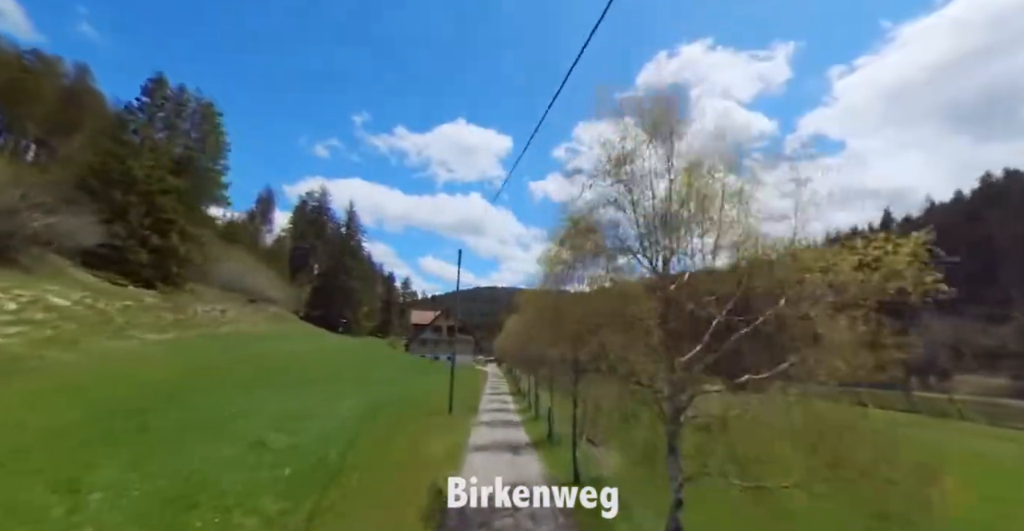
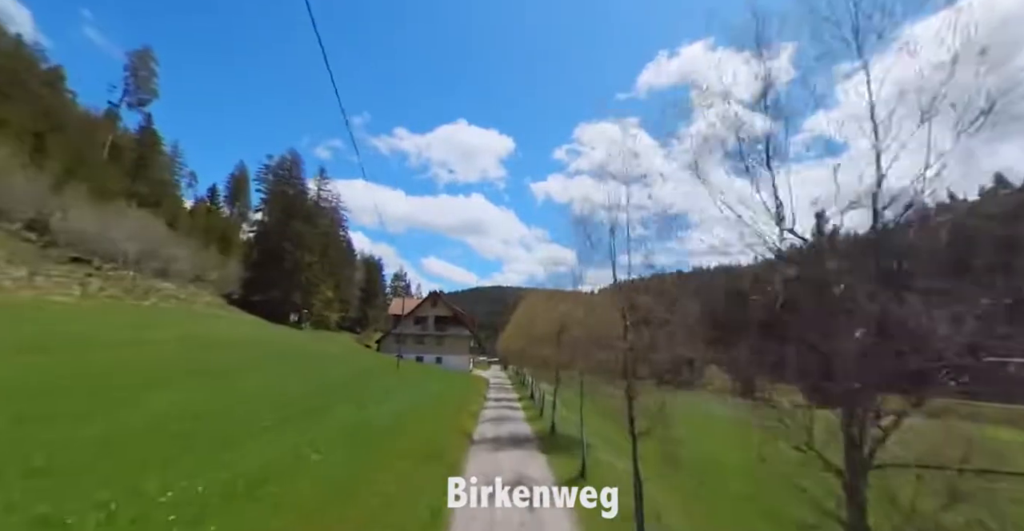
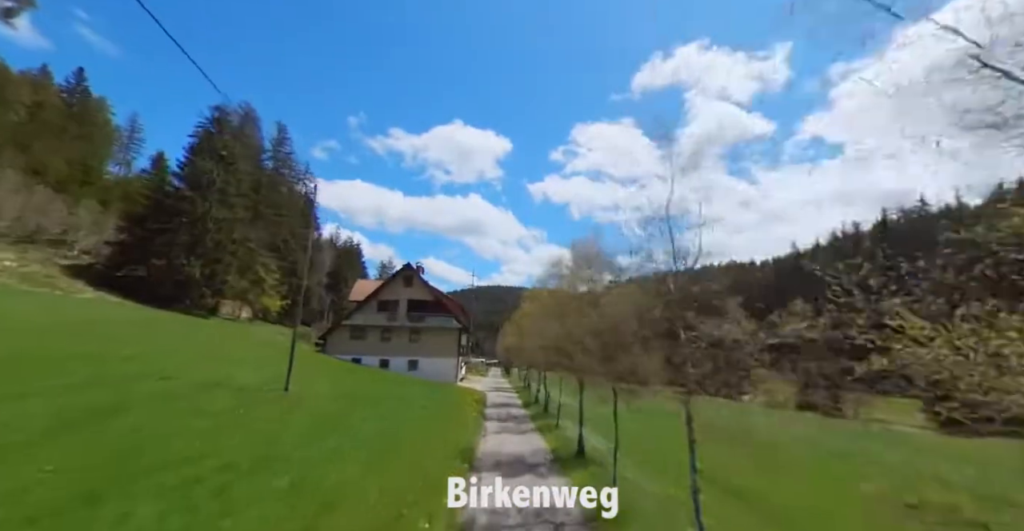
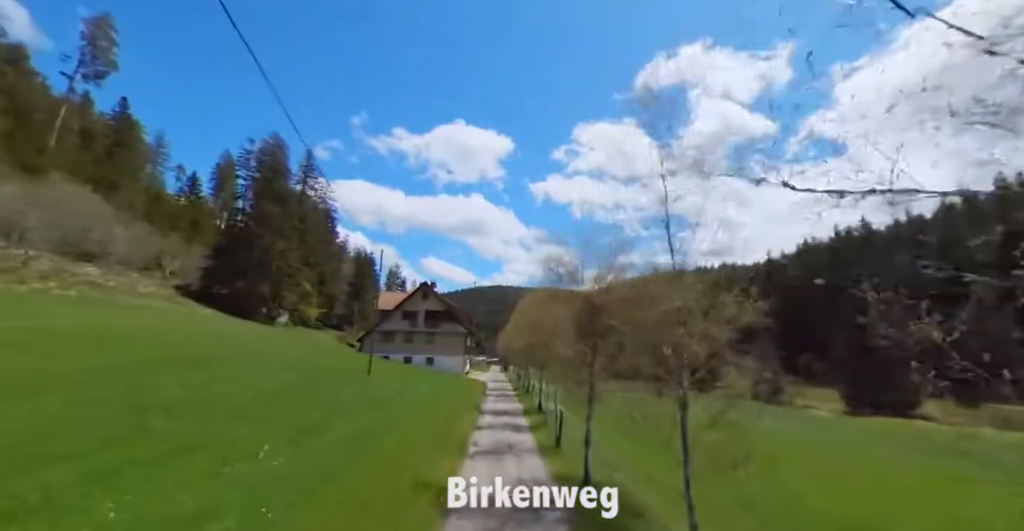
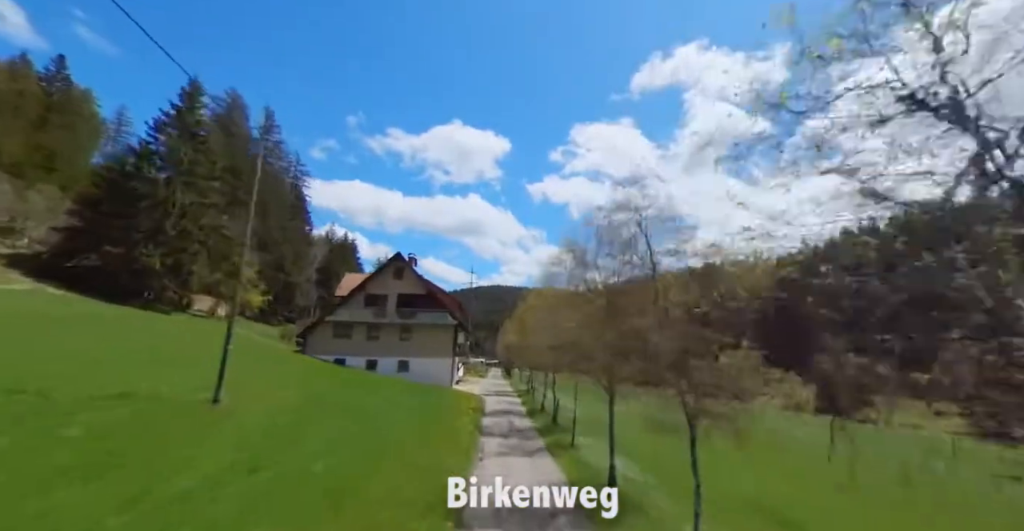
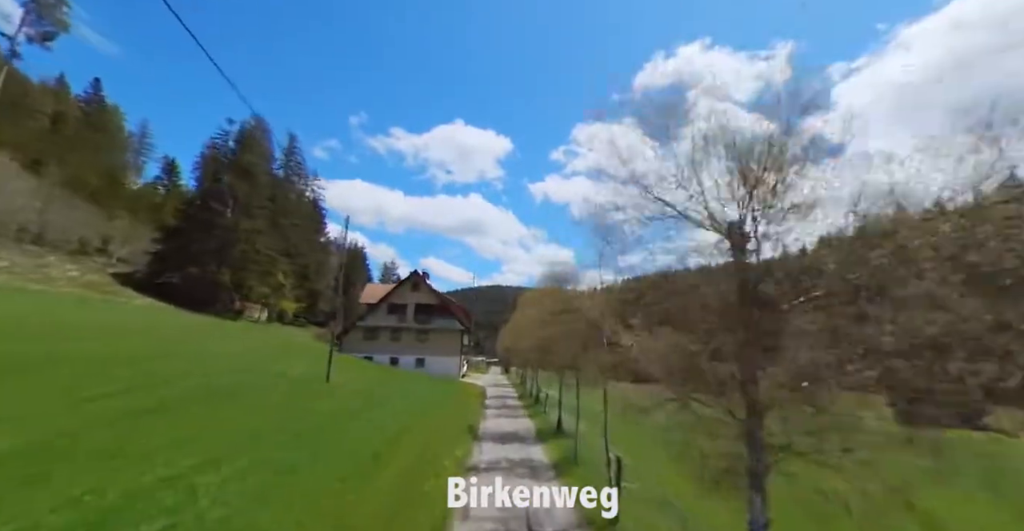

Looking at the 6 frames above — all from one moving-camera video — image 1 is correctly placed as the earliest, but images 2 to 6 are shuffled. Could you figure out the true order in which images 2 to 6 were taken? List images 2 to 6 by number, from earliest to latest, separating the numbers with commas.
2, 4, 6, 3, 5
